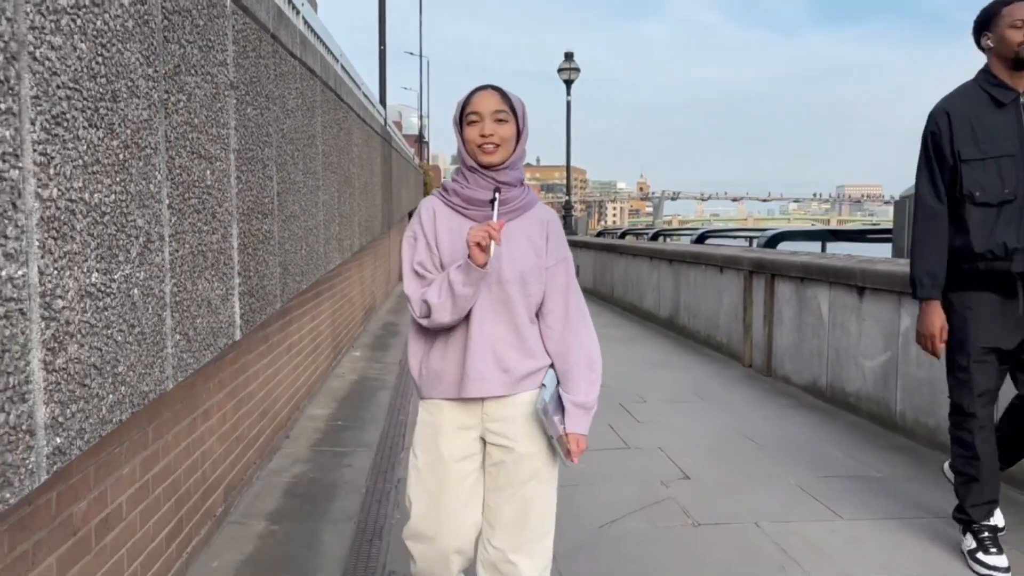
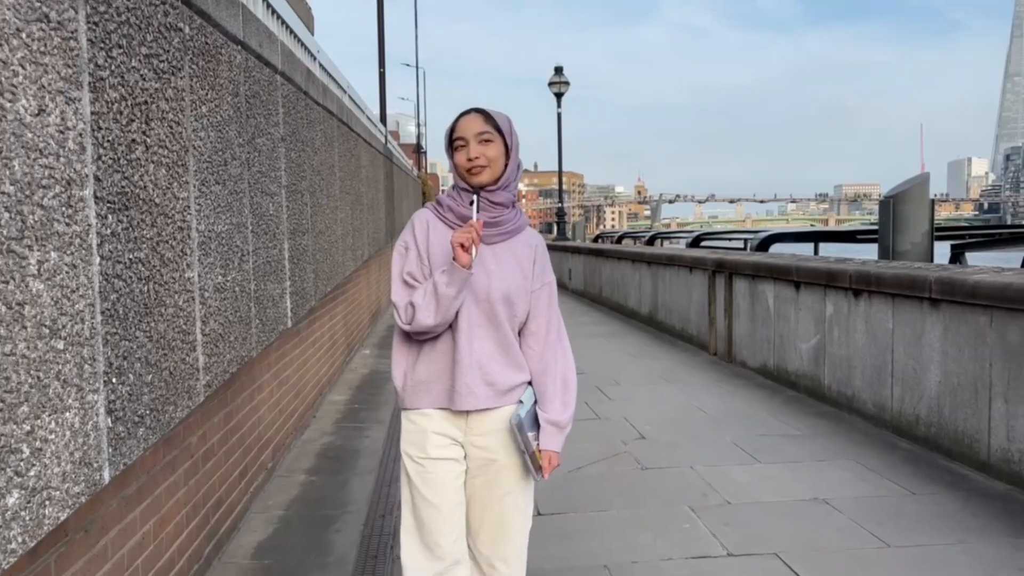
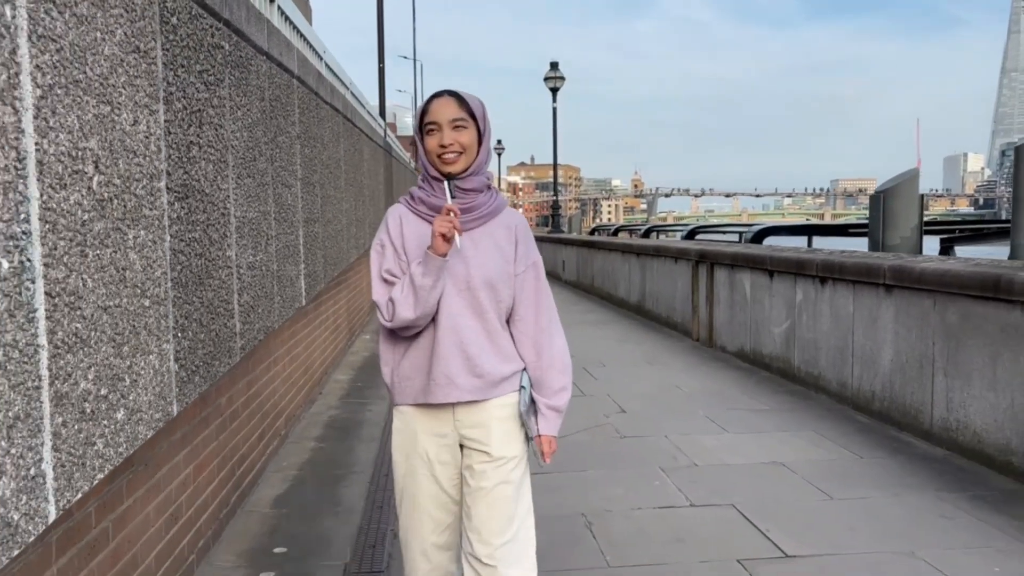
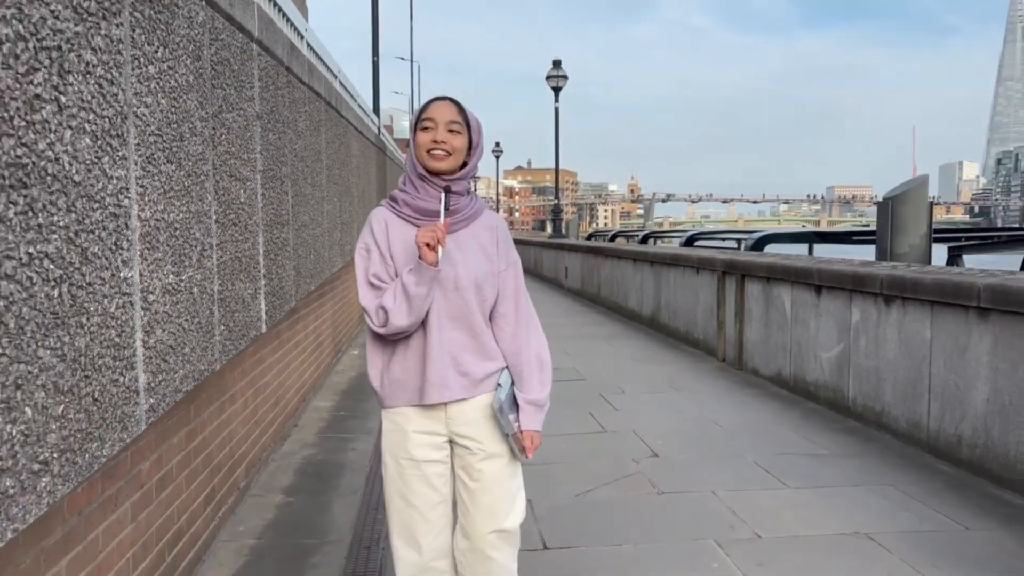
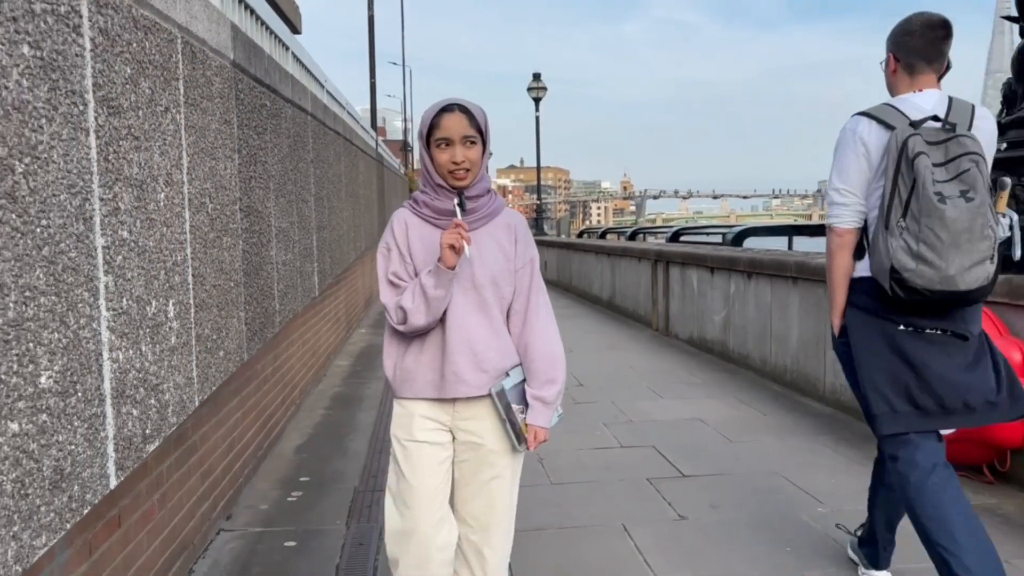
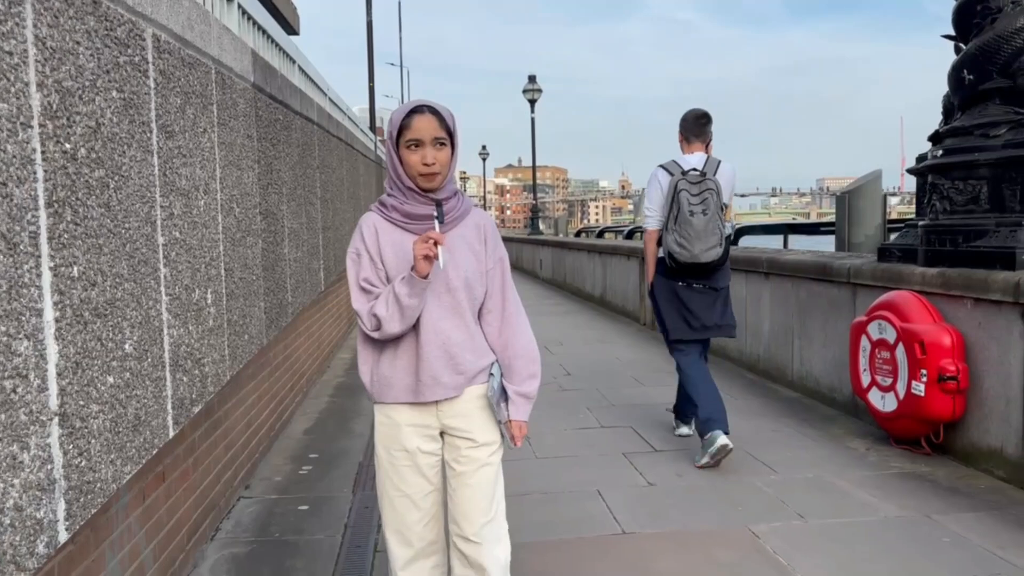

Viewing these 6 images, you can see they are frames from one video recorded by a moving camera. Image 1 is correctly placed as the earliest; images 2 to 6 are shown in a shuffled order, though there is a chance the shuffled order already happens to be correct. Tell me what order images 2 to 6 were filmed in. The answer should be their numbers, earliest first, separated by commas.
4, 2, 3, 5, 6
